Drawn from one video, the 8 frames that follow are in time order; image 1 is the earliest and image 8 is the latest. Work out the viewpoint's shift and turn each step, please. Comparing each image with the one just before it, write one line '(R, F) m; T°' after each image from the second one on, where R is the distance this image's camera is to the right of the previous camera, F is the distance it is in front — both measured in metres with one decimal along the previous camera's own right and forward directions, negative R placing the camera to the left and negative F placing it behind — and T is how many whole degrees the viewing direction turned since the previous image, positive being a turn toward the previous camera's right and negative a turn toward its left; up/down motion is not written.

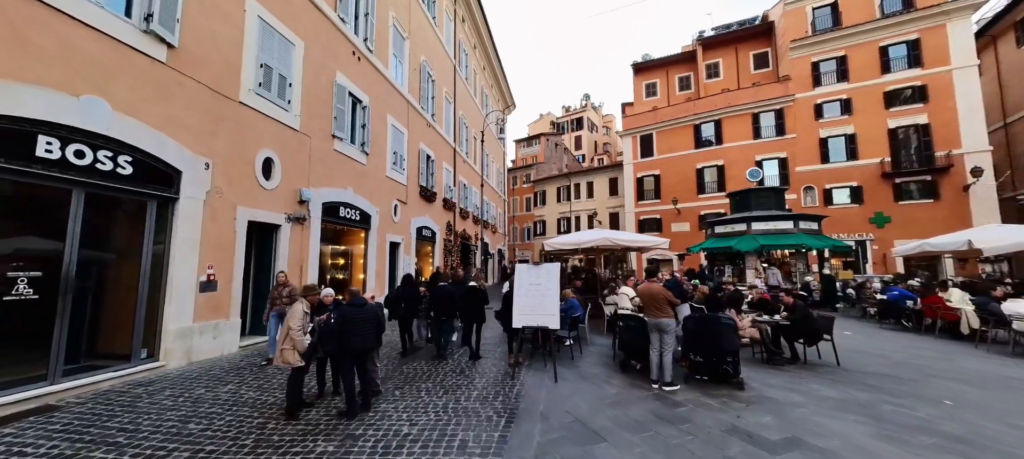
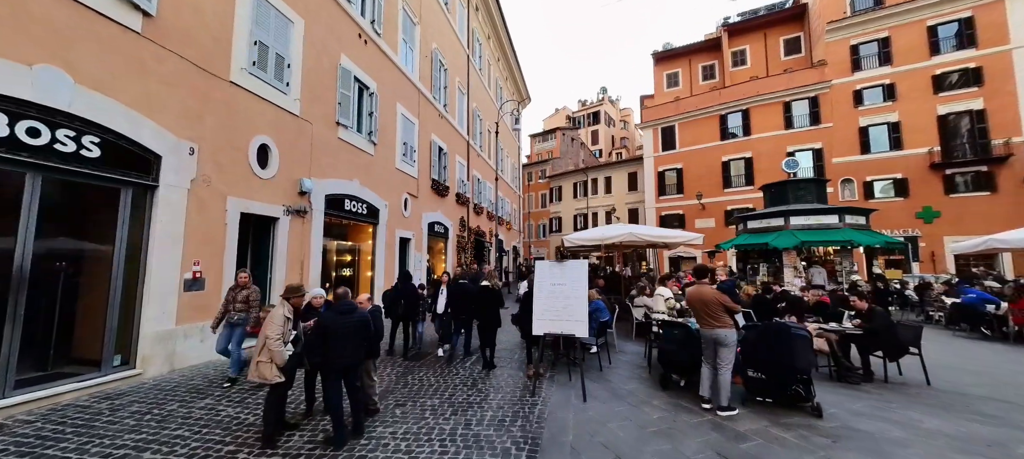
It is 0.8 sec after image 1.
(-0.1, +0.9) m; -2°
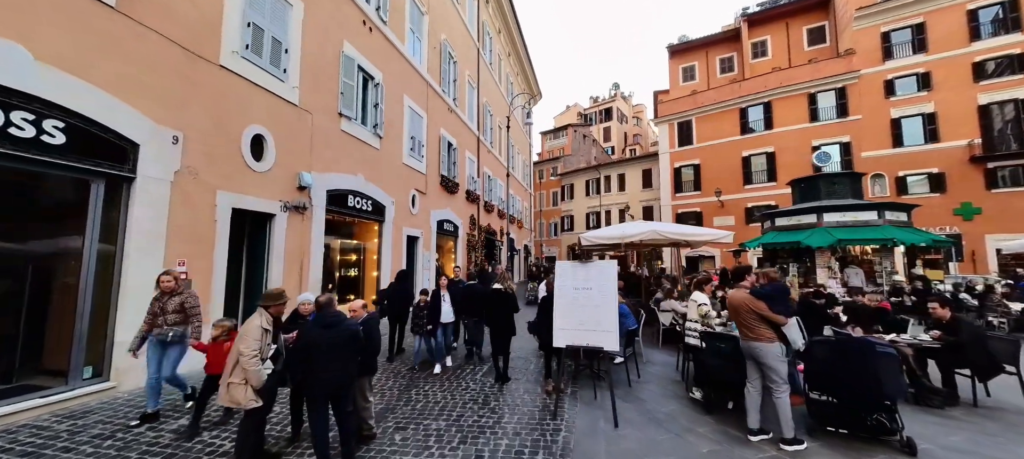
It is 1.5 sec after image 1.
(-0.1, +0.7) m; -2°
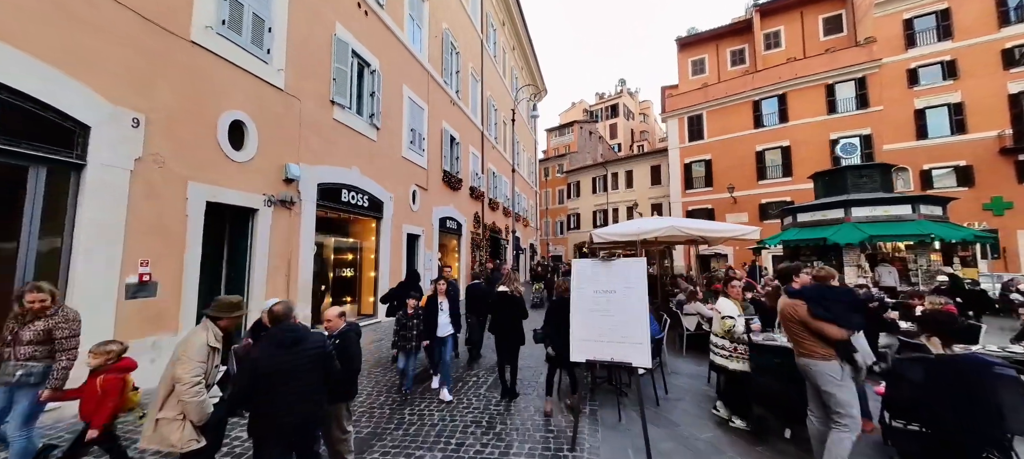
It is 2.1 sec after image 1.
(0.0, +0.7) m; -1°
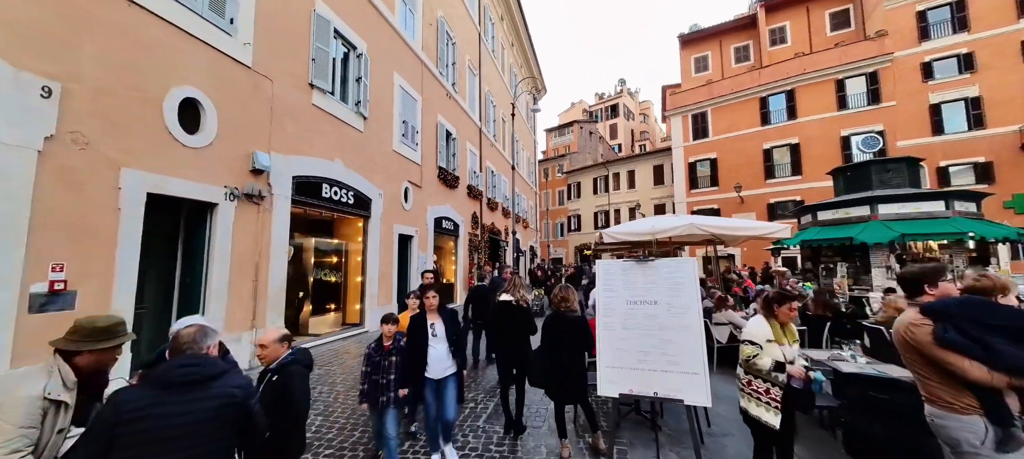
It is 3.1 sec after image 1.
(-0.1, +0.9) m; 0°
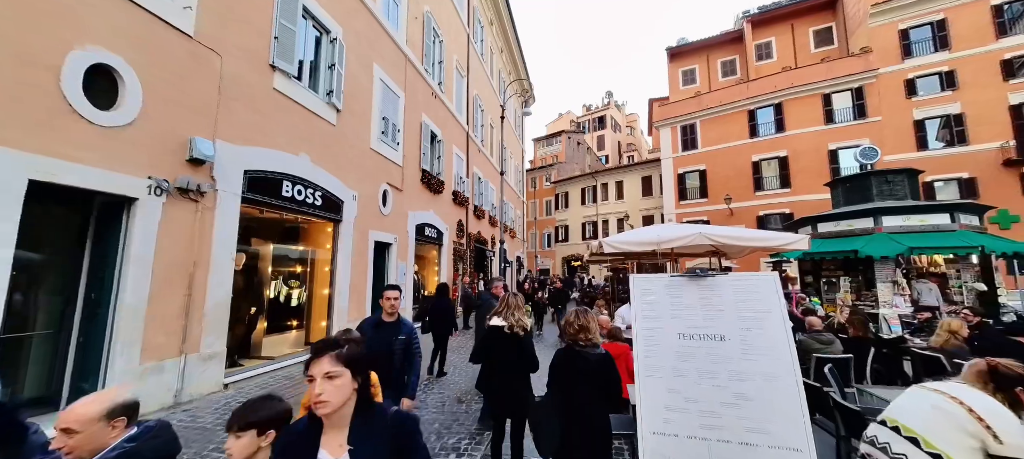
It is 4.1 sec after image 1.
(-0.1, +0.9) m; +2°
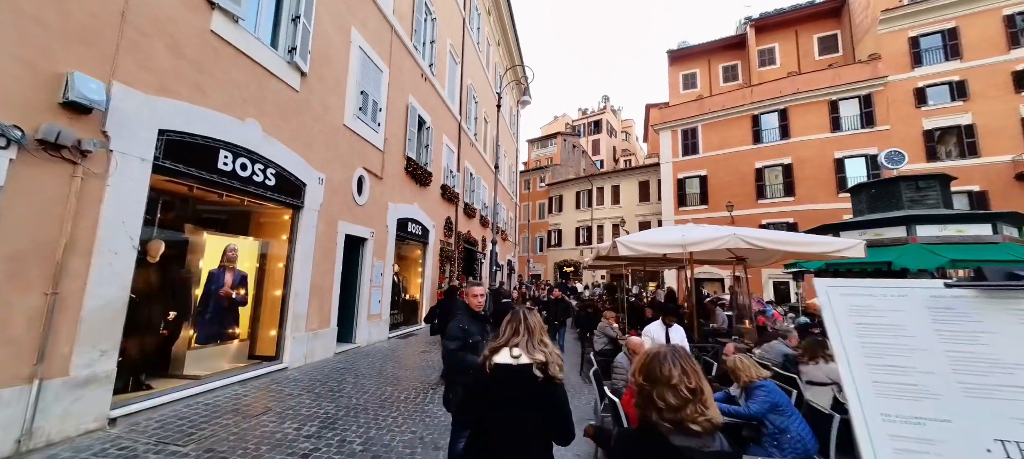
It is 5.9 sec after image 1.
(-0.1, +1.3) m; +1°
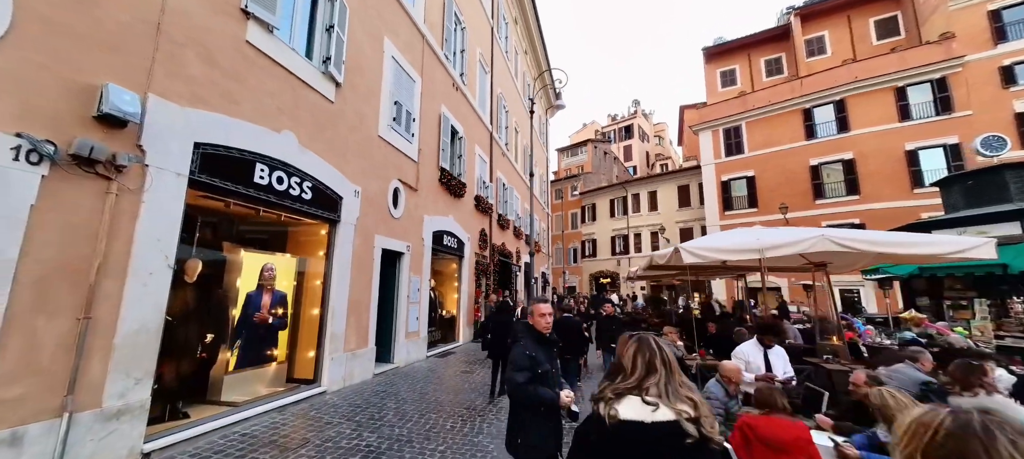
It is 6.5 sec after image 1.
(-0.3, +0.5) m; -5°
